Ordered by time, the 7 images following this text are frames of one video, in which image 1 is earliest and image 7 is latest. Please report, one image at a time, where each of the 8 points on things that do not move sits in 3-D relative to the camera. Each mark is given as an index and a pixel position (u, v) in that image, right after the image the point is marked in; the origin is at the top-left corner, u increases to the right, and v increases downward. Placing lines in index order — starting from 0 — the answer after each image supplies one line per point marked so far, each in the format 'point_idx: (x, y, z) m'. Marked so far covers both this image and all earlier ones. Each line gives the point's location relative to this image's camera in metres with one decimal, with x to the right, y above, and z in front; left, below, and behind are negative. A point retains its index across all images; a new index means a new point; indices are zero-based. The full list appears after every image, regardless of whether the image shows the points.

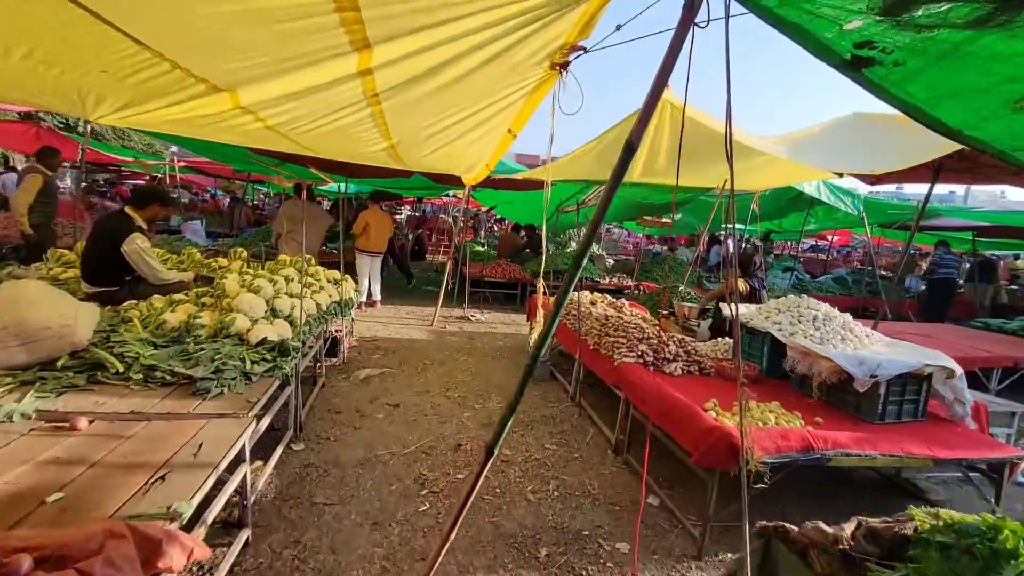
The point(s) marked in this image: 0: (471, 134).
0: (-0.3, +1.3, +4.1) m
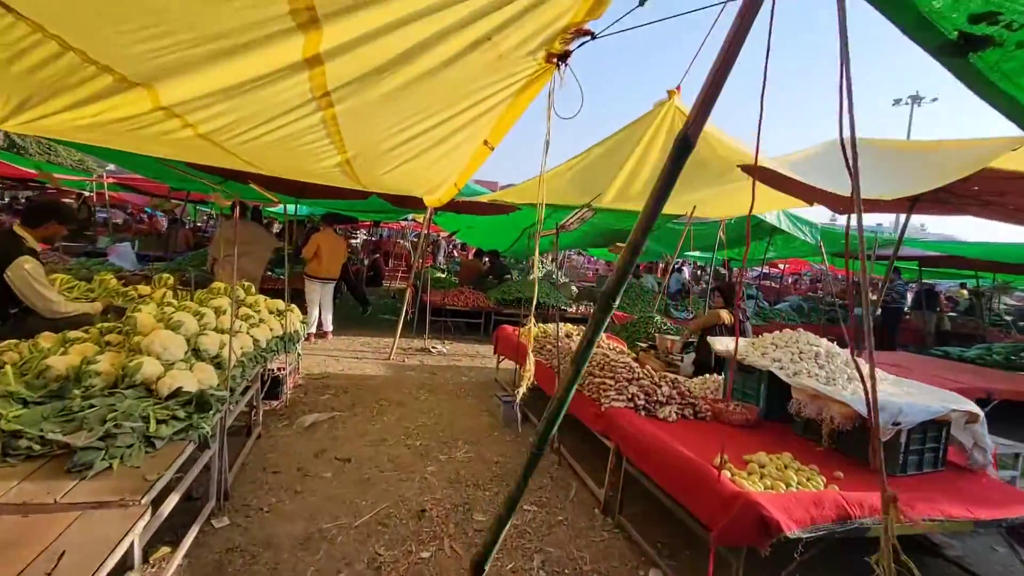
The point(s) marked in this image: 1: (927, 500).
0: (-0.5, +1.0, +3.6) m
1: (+2.1, -1.1, +2.5) m
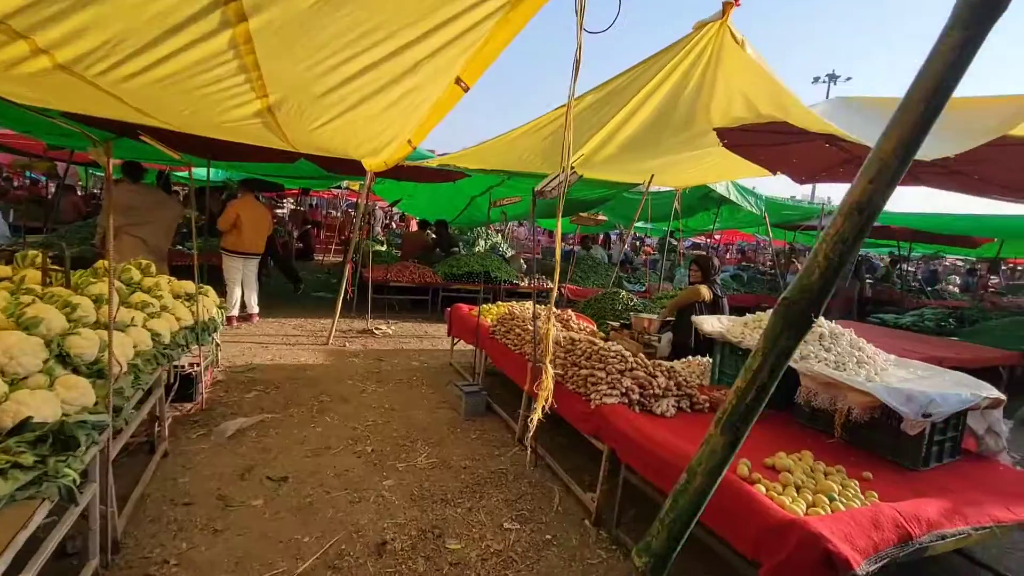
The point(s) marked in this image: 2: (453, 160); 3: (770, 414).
0: (-0.7, +1.1, +2.9) m
1: (+2.1, -1.0, +2.3) m
2: (-0.7, +1.4, +5.6) m
3: (+1.7, -0.8, +3.2) m
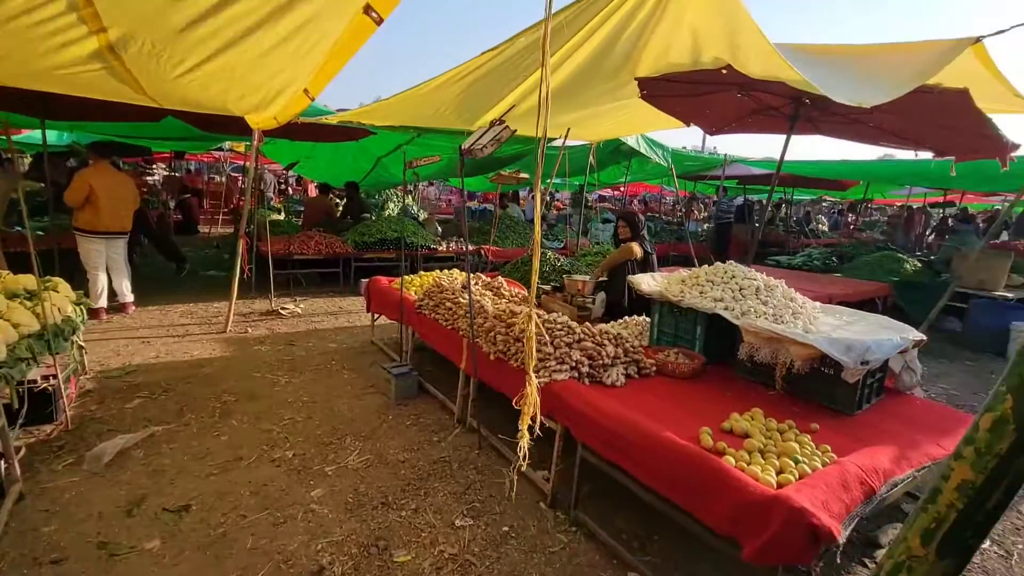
0: (-1.1, +1.2, +2.3) m
1: (+1.9, -0.7, +2.4) m
2: (-1.6, +1.7, +5.0) m
3: (+1.3, -0.5, +3.2) m
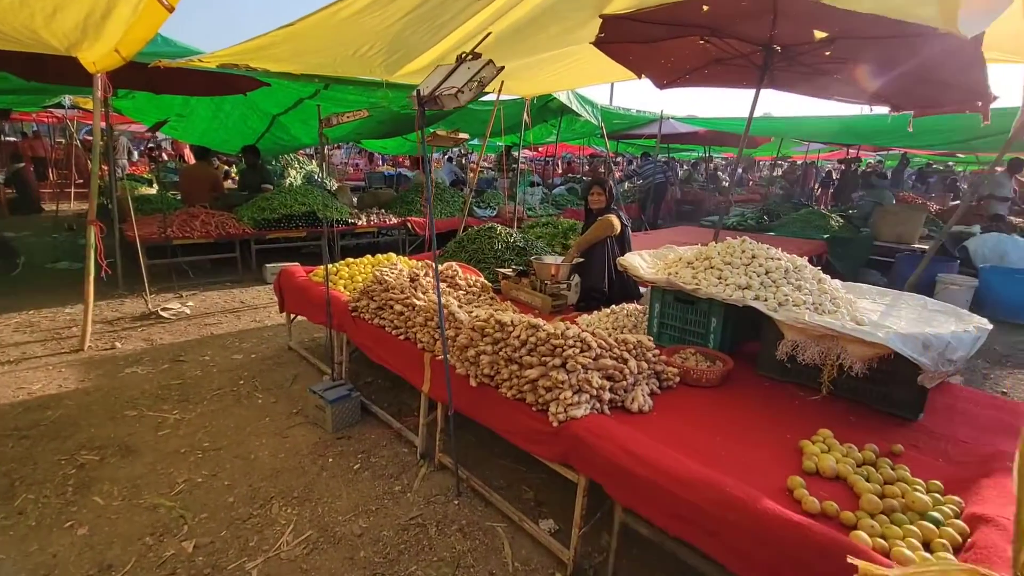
0: (-1.1, +1.1, +1.2) m
1: (+2.0, -0.7, +1.9) m
2: (-2.1, +1.7, +3.7) m
3: (+1.2, -0.5, +2.7) m
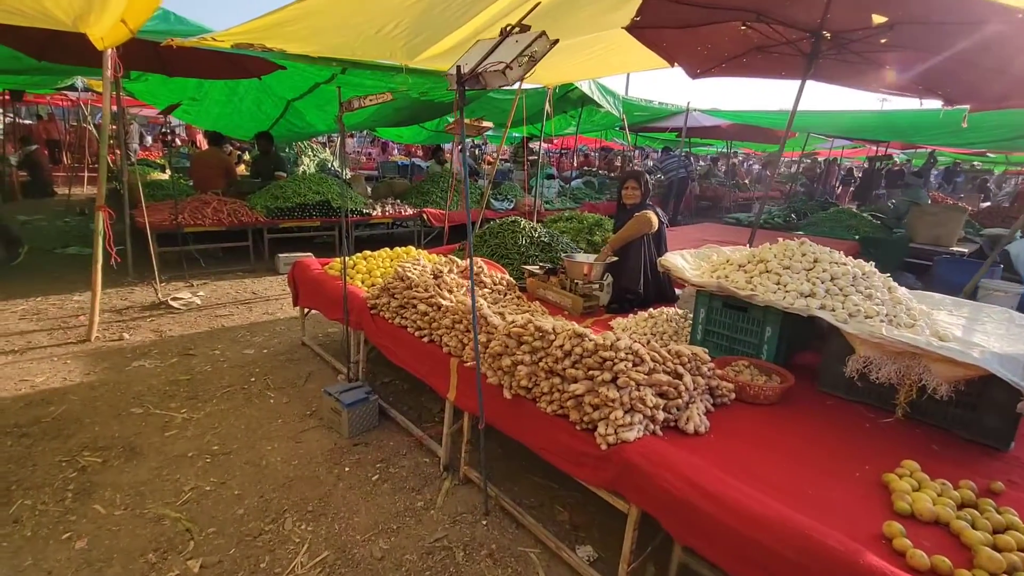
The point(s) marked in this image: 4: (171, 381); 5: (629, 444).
0: (-0.9, +1.1, +1.0) m
1: (+2.1, -0.7, +1.7) m
2: (-1.8, +1.8, +3.5) m
3: (+1.4, -0.5, +2.4) m
4: (-2.5, -0.7, +3.6) m
5: (+0.4, -0.6, +1.8) m
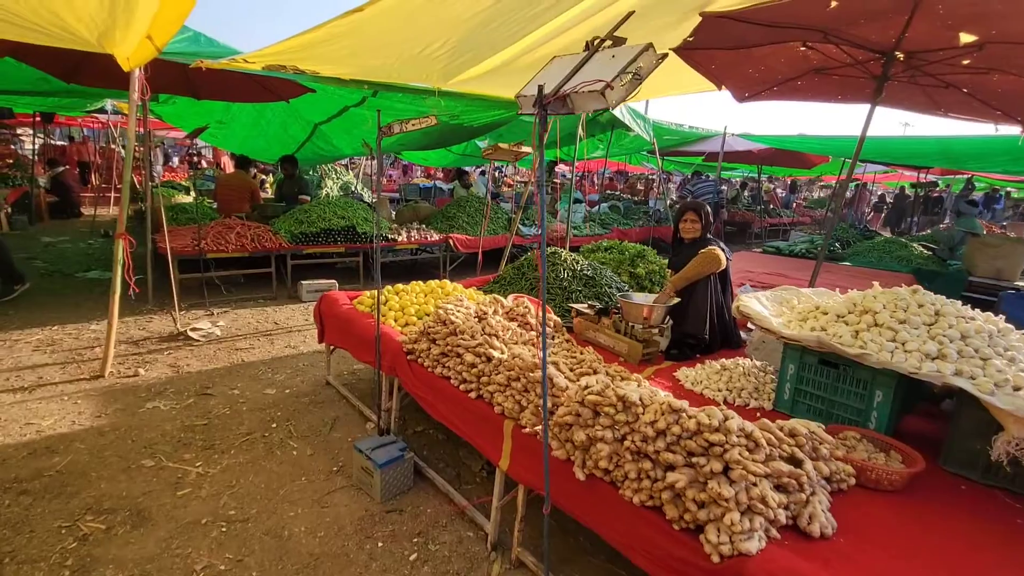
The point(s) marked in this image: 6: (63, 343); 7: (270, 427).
0: (-0.6, +0.9, +0.7) m
1: (+2.4, -1.0, +1.3) m
2: (-1.5, +1.5, +3.3) m
3: (+1.7, -0.7, +2.0) m
4: (-2.2, -0.9, +3.3) m
5: (+0.7, -0.8, +1.4) m
6: (-4.1, -0.5, +4.5) m
7: (-1.7, -0.9, +3.4) m
